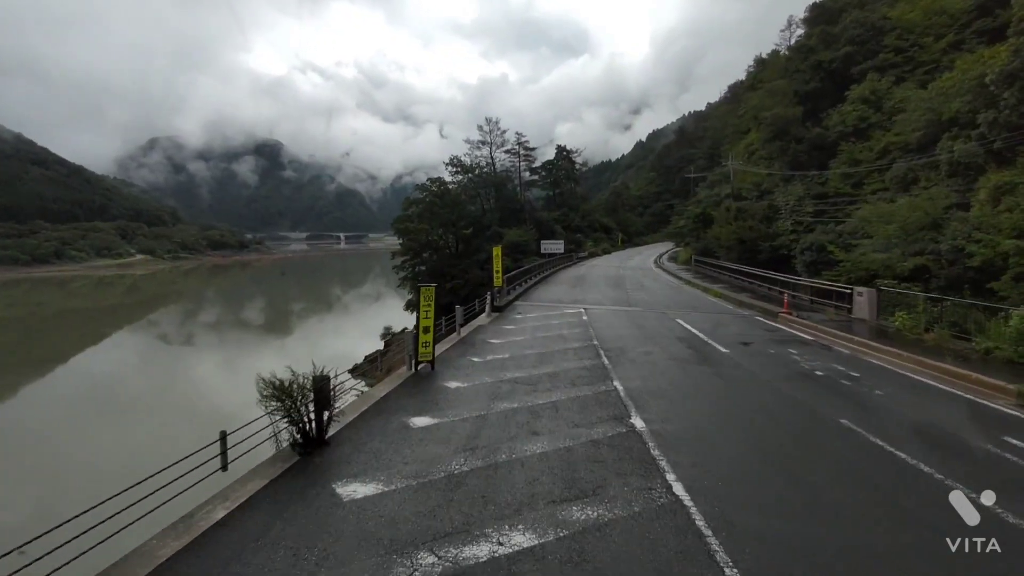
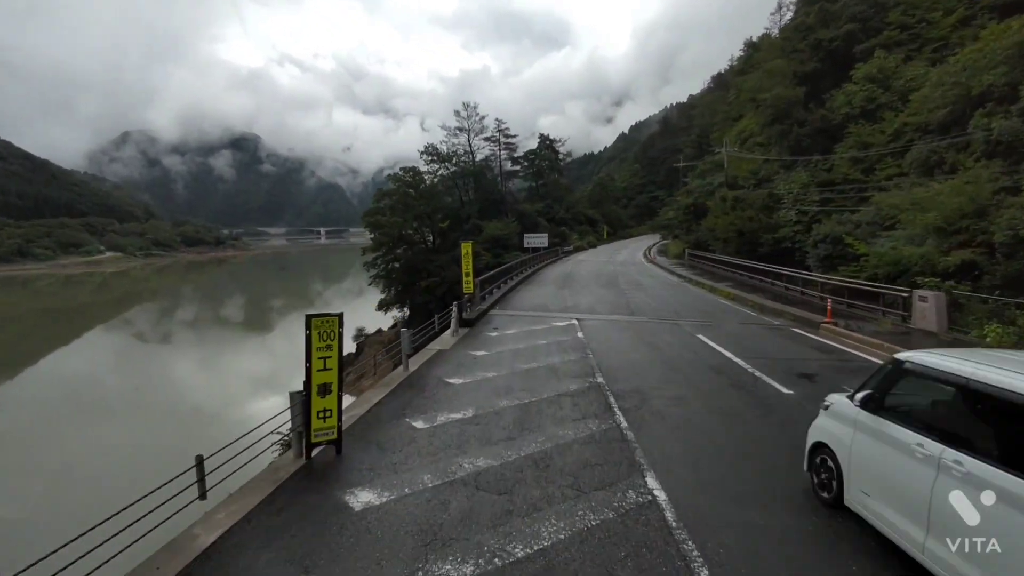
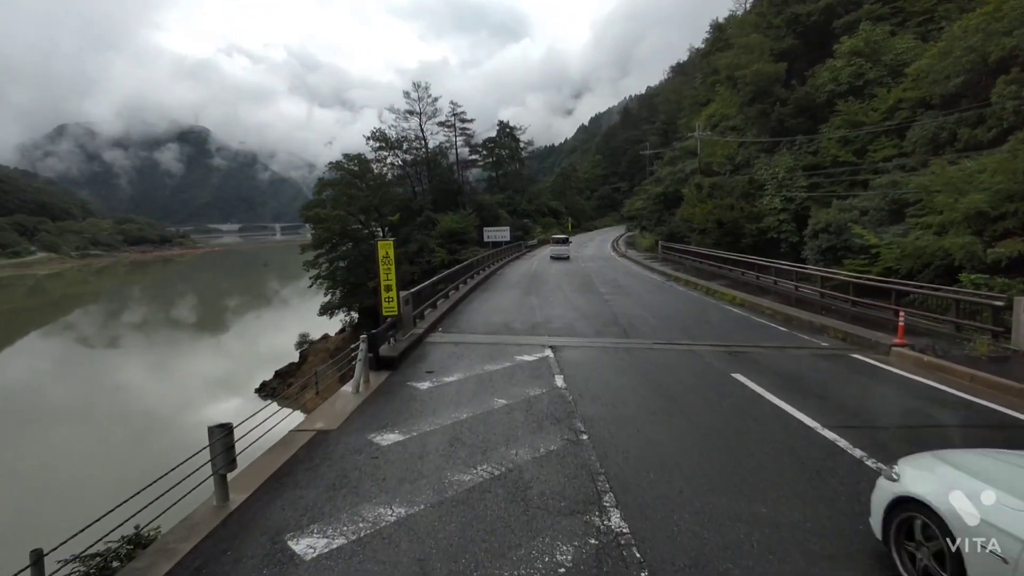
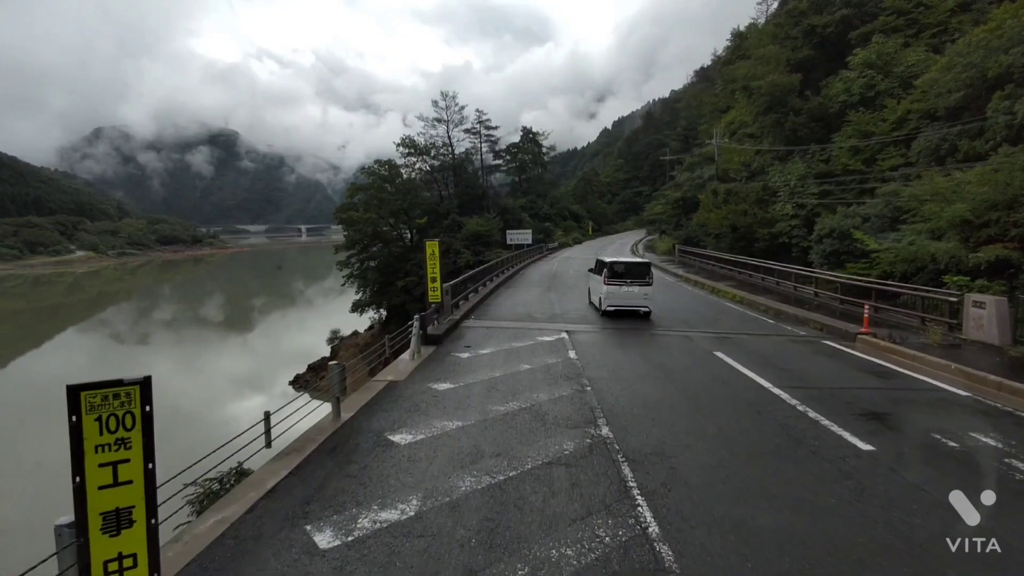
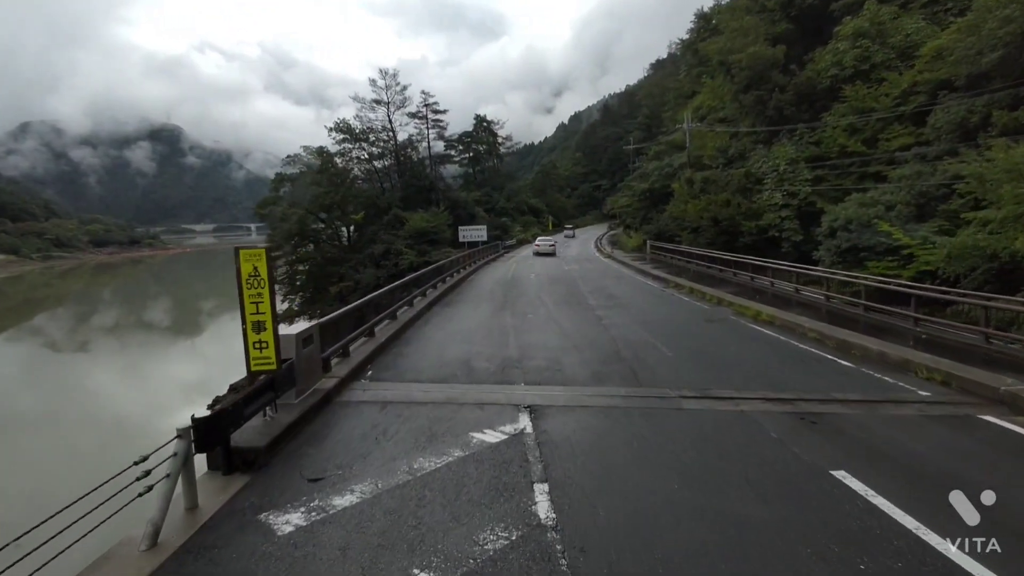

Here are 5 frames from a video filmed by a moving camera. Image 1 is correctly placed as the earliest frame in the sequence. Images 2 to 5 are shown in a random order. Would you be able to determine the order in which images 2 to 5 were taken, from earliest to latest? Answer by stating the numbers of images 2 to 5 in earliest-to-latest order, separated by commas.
2, 4, 3, 5
